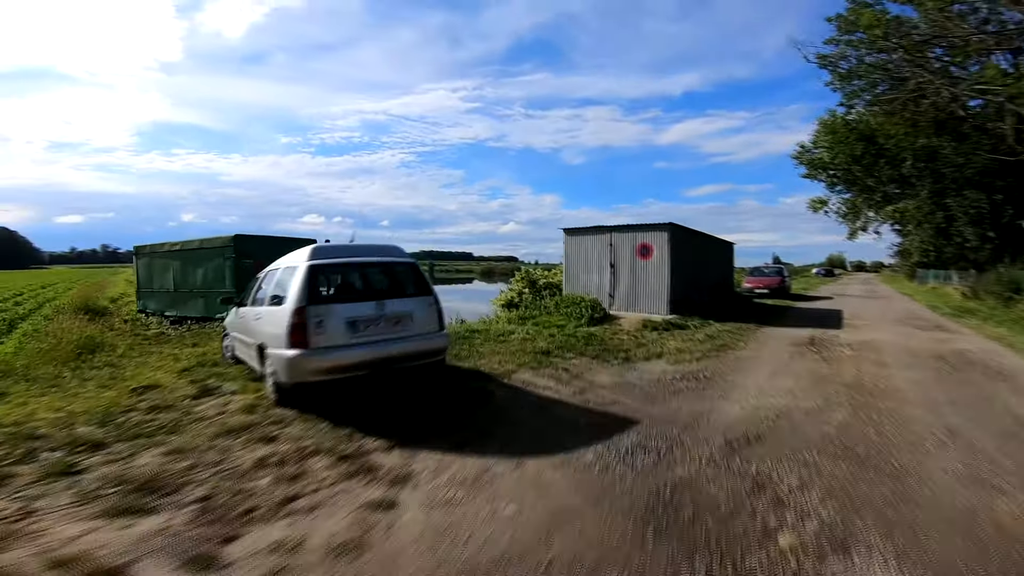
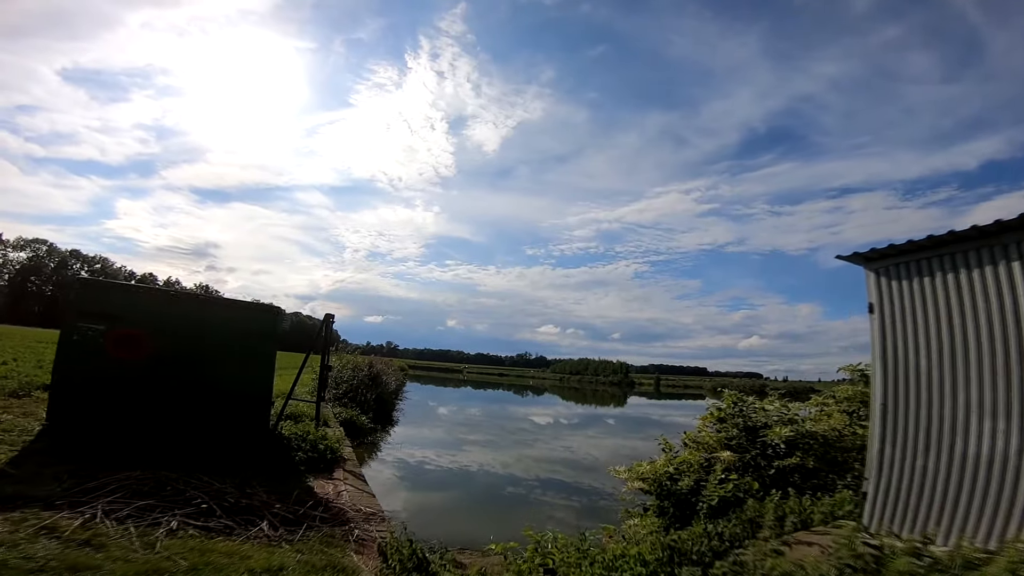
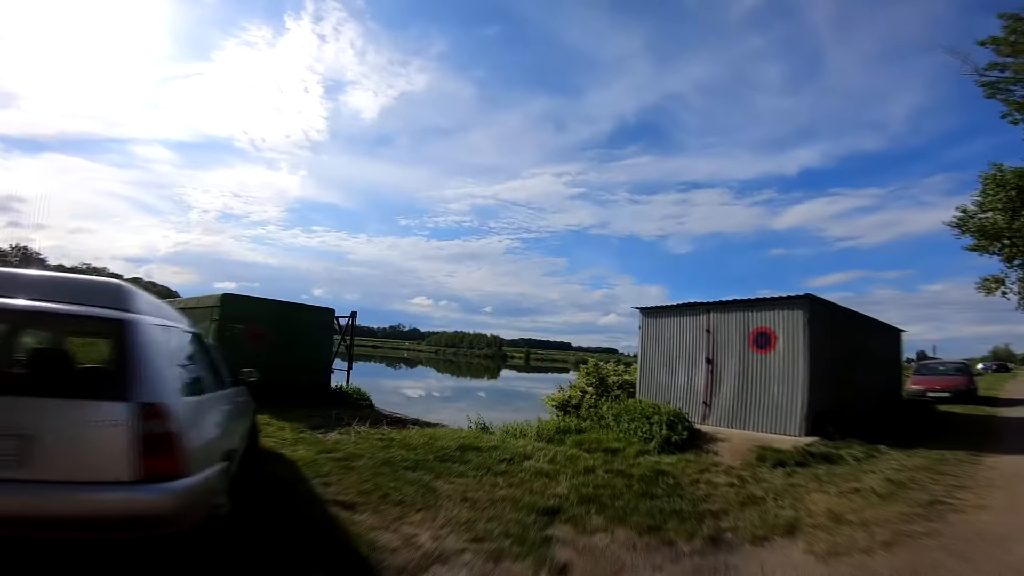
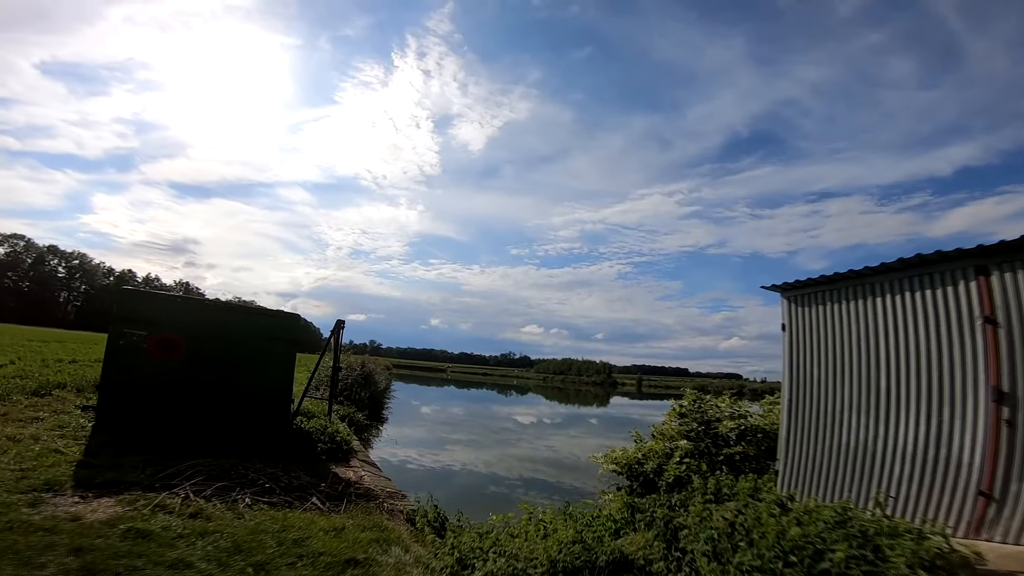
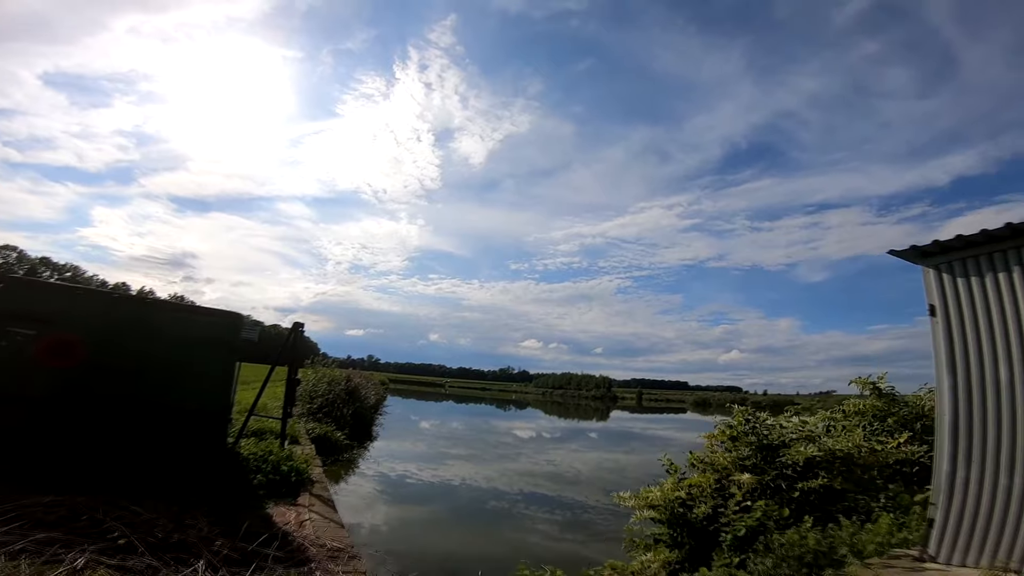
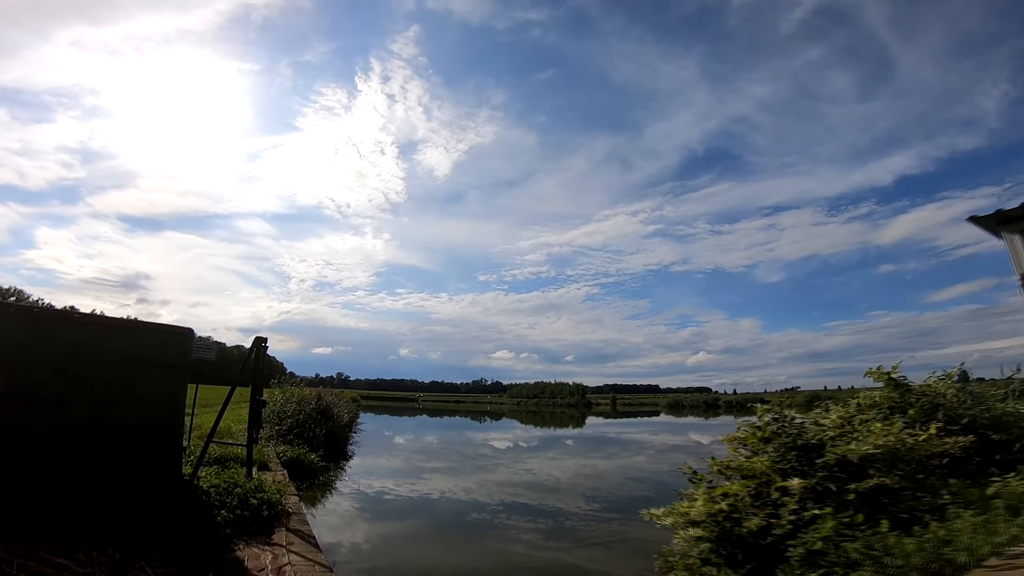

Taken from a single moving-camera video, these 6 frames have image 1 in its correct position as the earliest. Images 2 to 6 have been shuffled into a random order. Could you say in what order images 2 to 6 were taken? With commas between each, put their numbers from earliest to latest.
3, 4, 2, 5, 6
